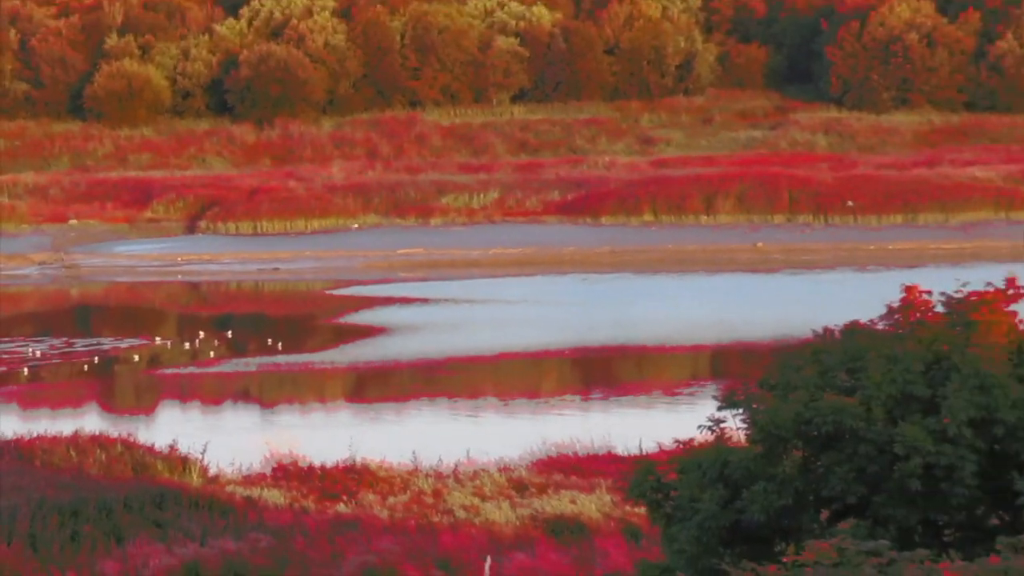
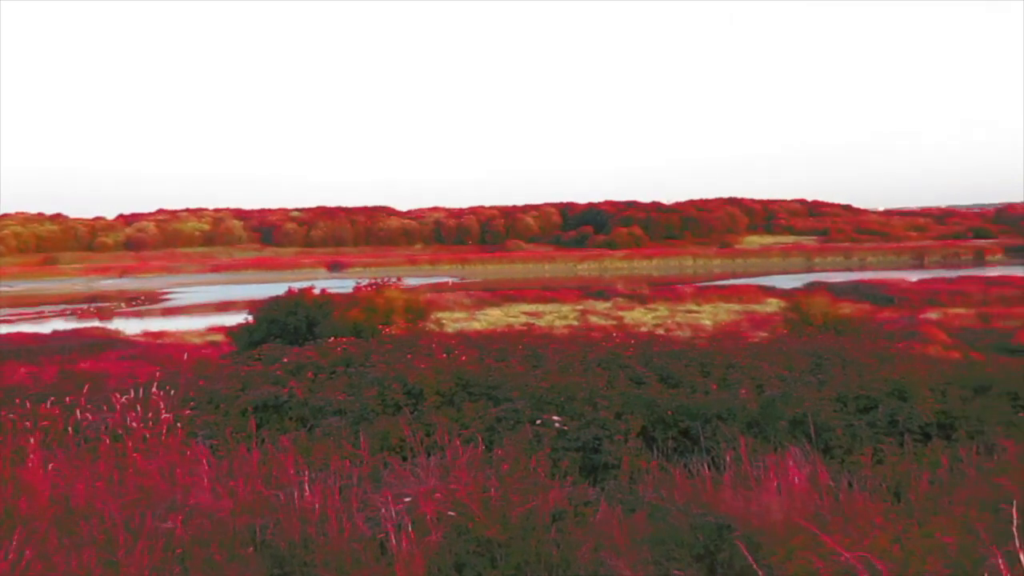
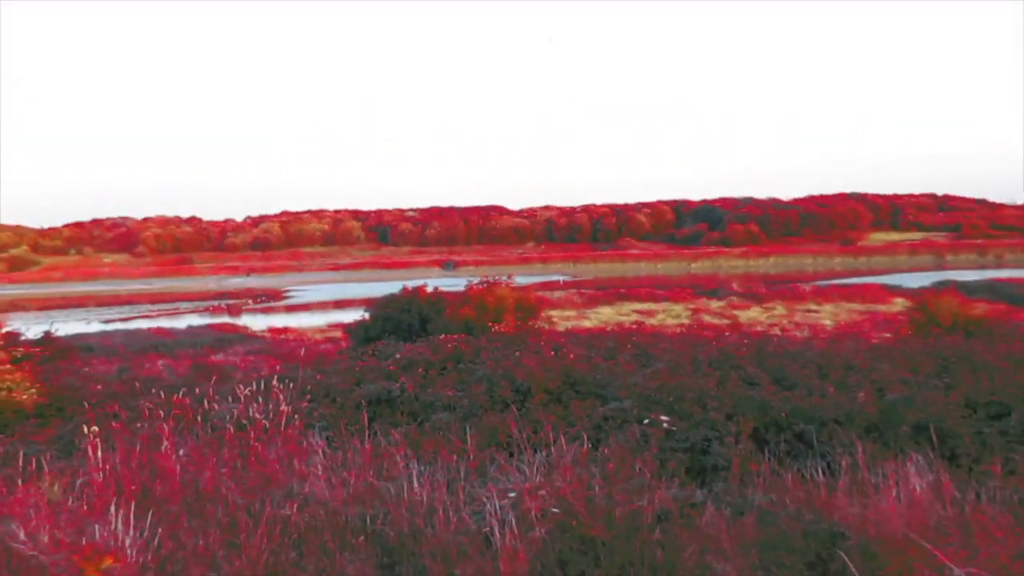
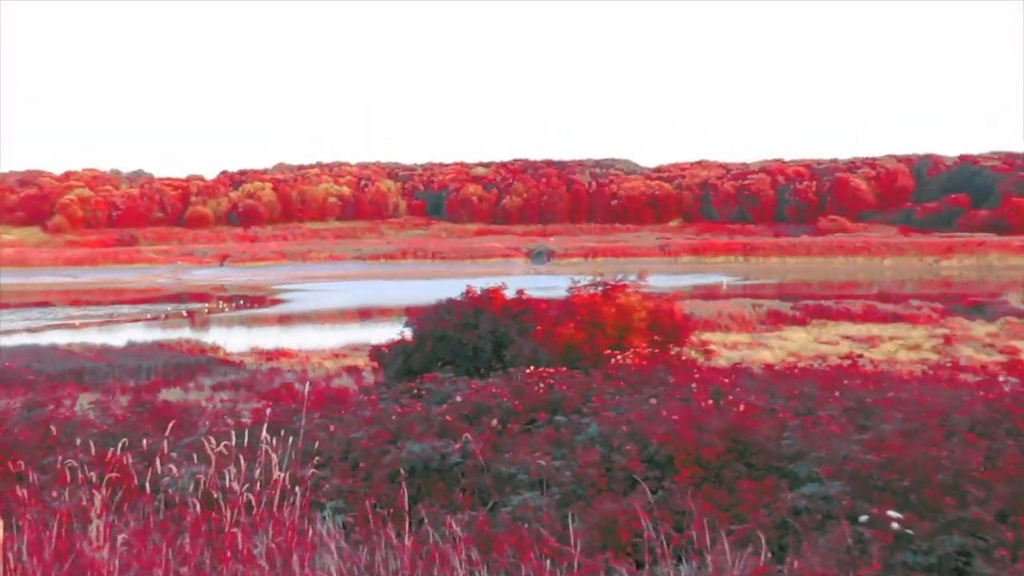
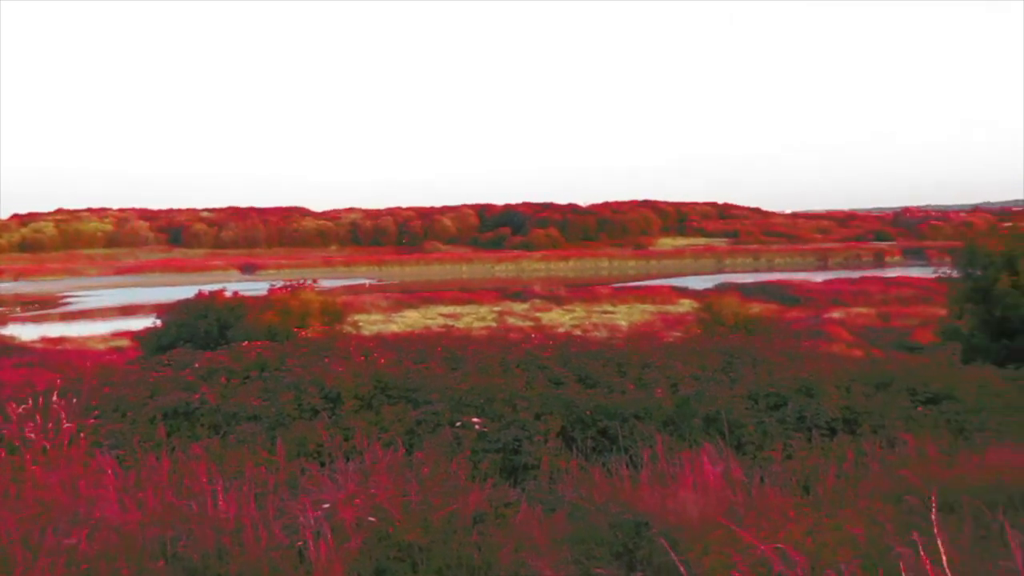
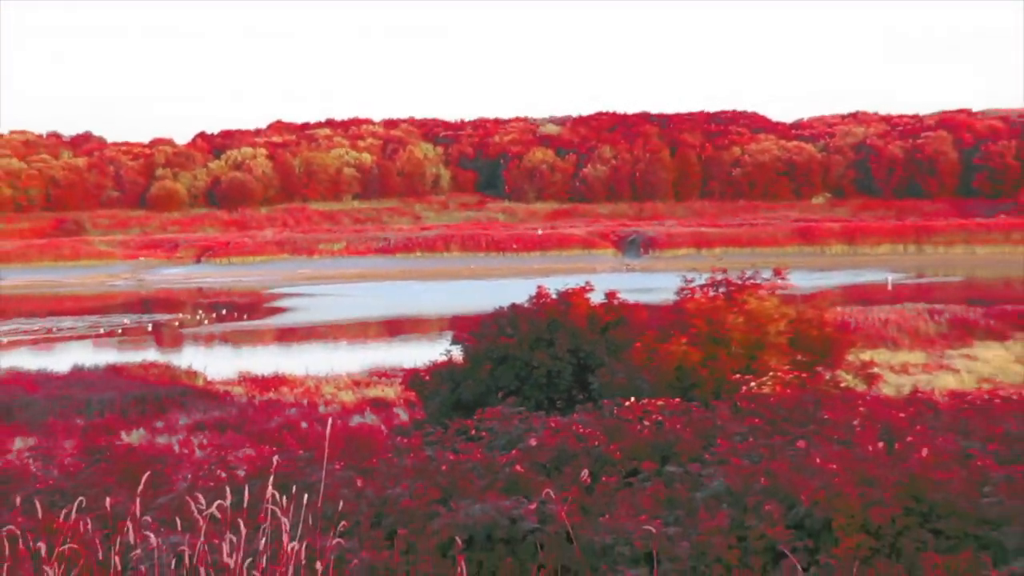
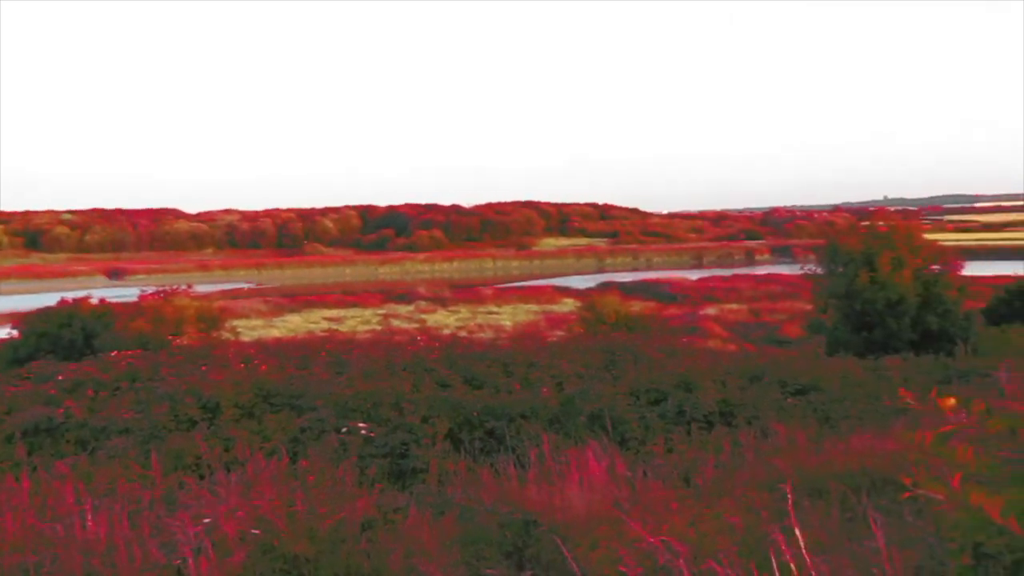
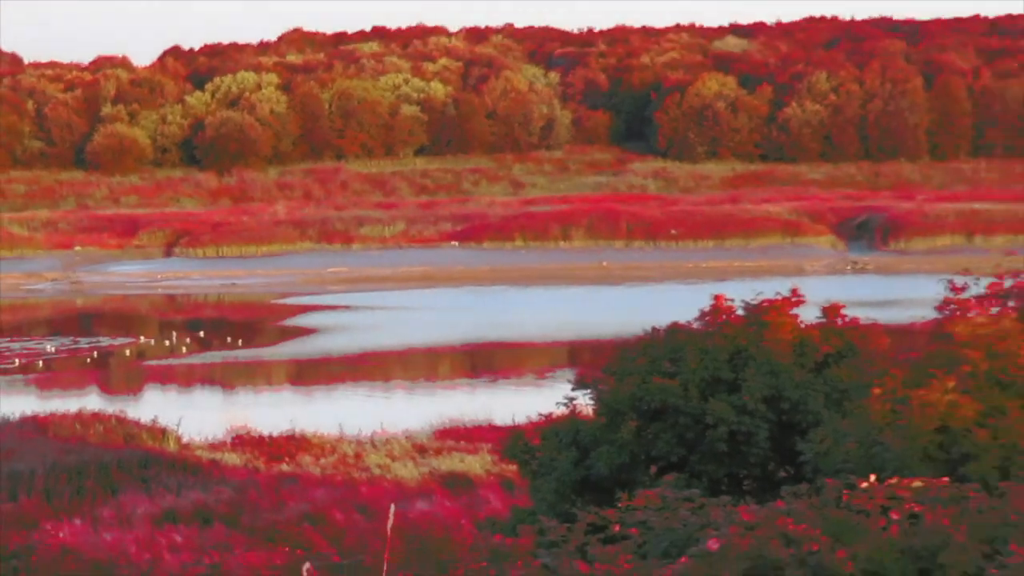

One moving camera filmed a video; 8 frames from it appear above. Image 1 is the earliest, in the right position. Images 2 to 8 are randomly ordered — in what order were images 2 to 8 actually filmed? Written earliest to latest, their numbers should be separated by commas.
8, 6, 4, 3, 2, 5, 7
